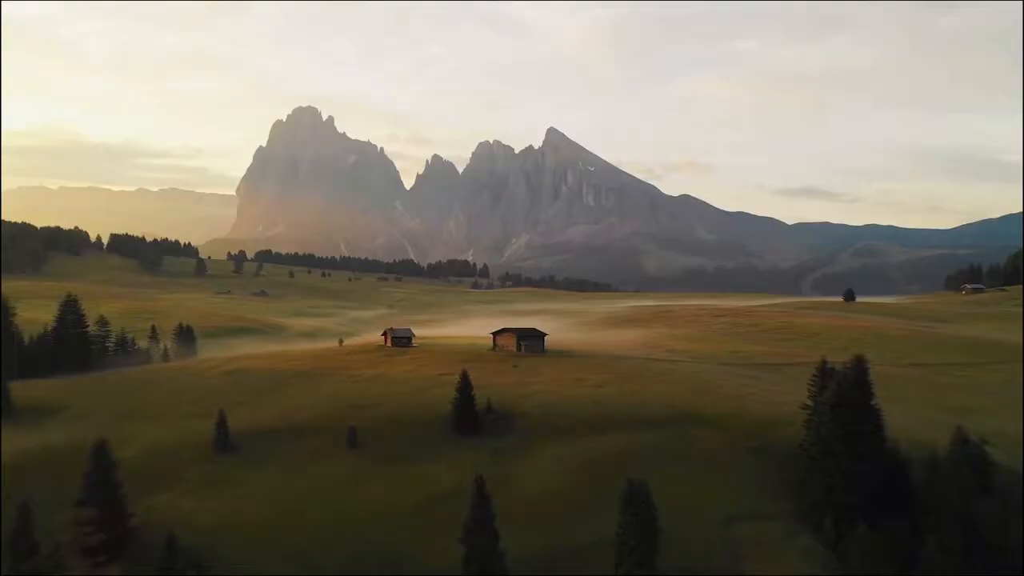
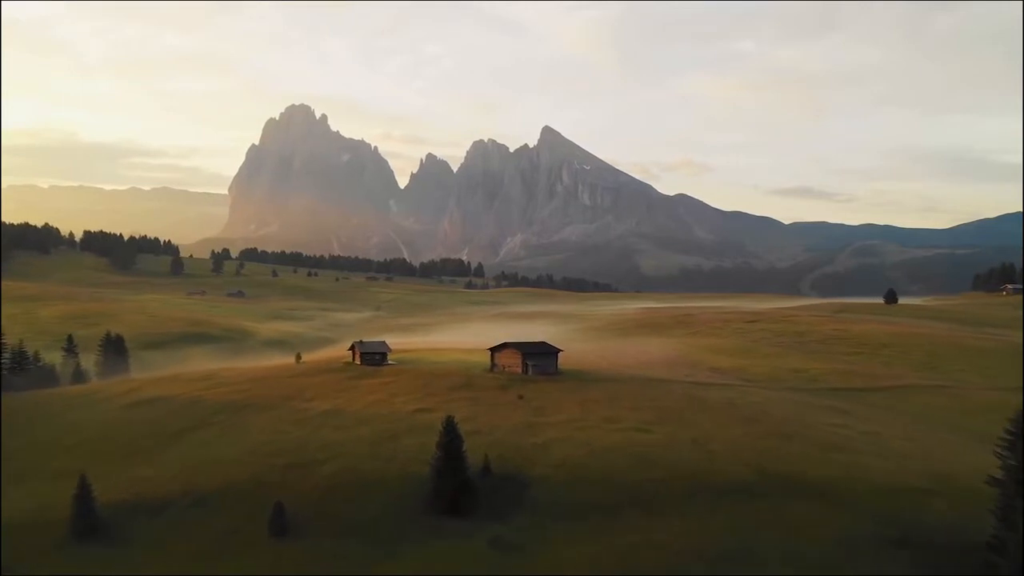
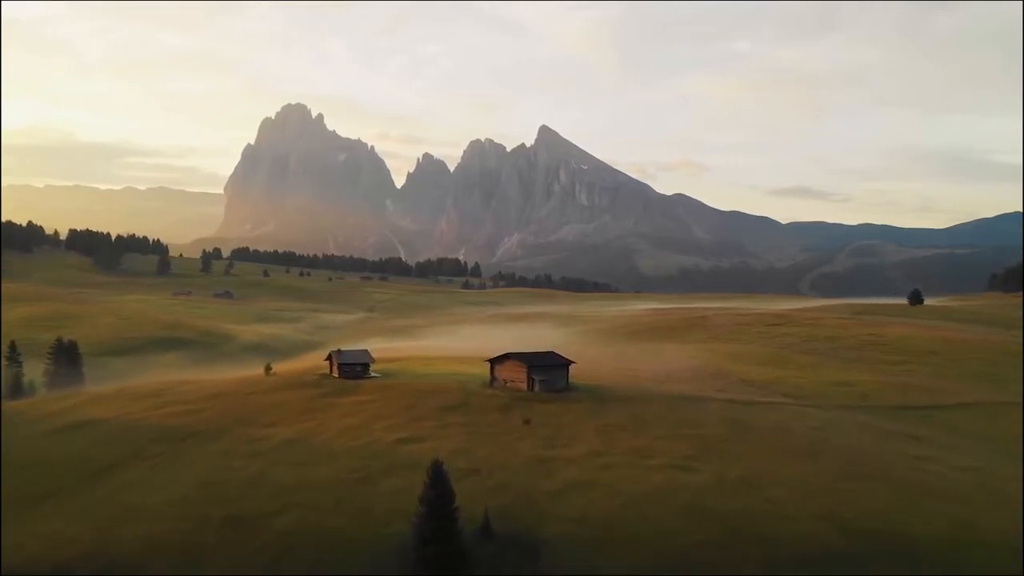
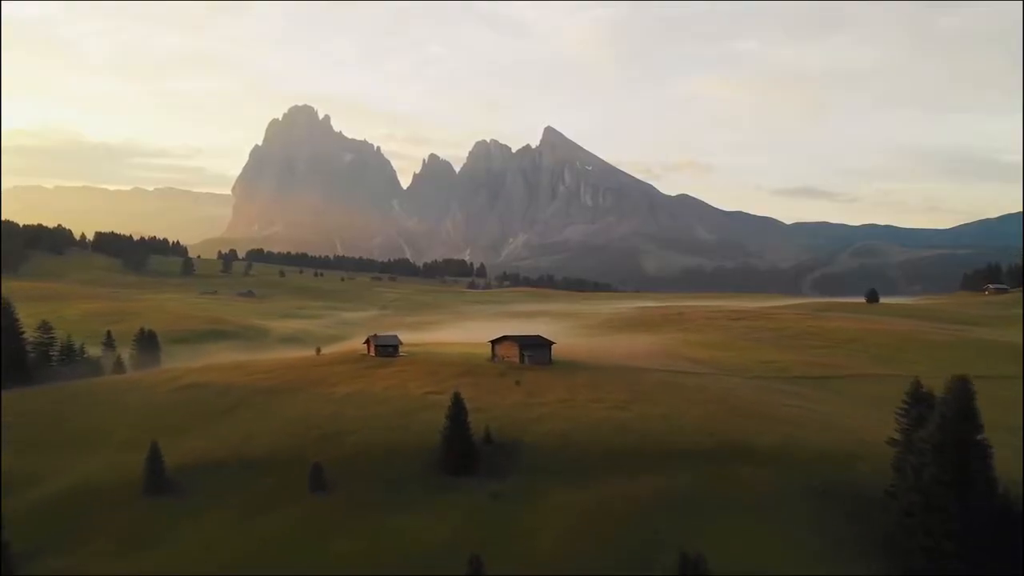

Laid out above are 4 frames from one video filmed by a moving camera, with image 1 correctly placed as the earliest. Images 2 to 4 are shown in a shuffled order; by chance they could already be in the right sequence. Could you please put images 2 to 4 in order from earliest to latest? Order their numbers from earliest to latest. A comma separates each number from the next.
4, 2, 3
